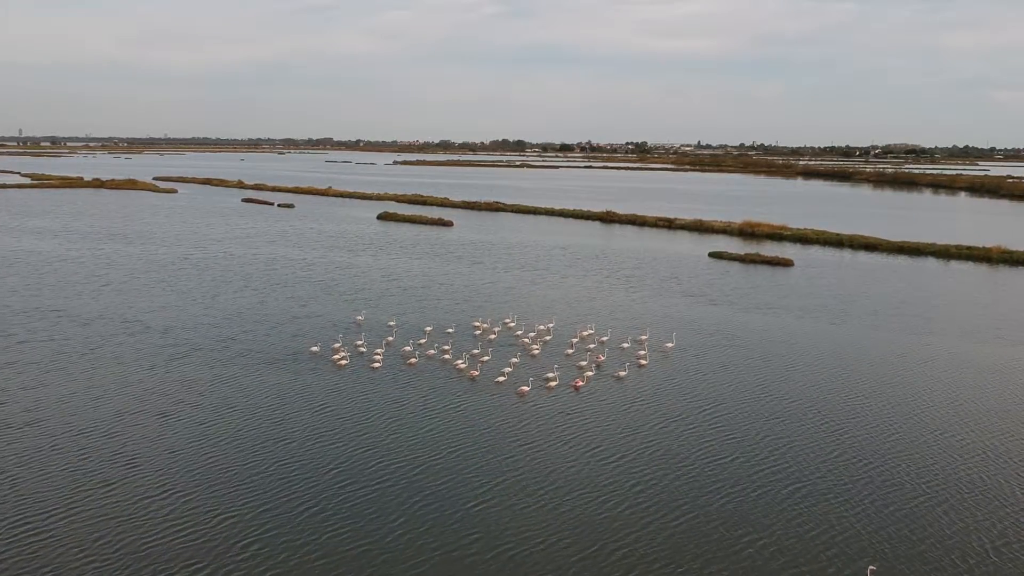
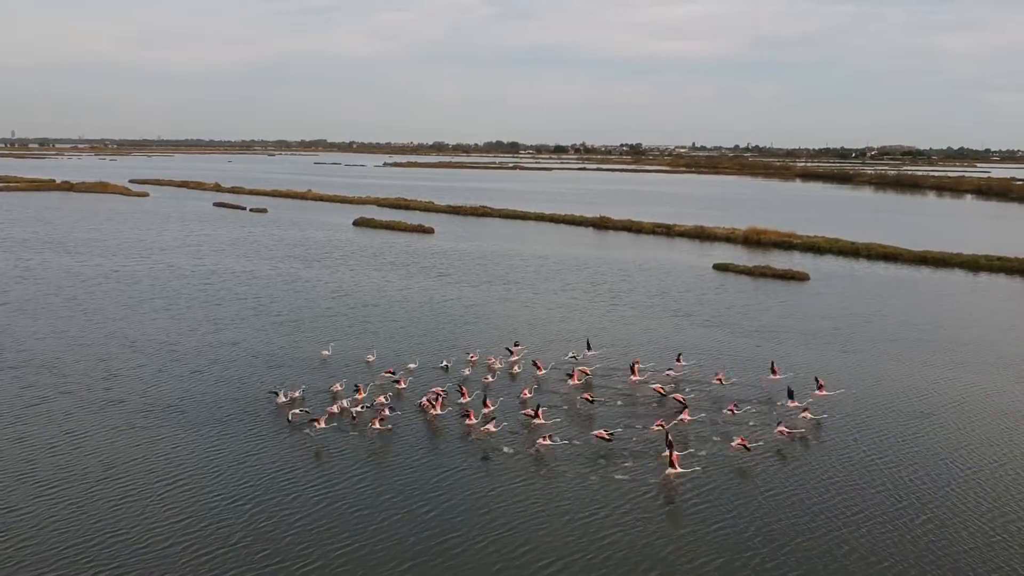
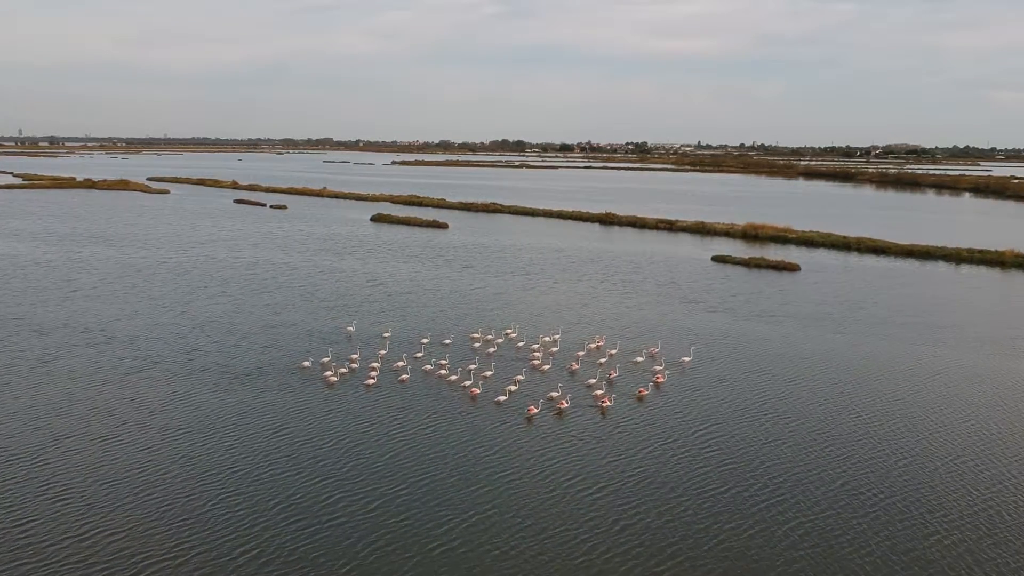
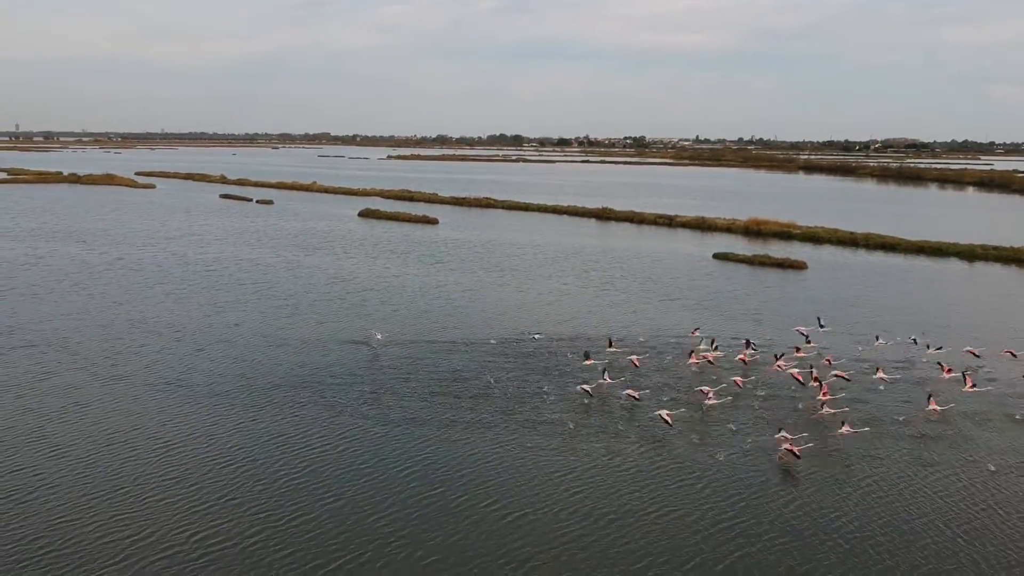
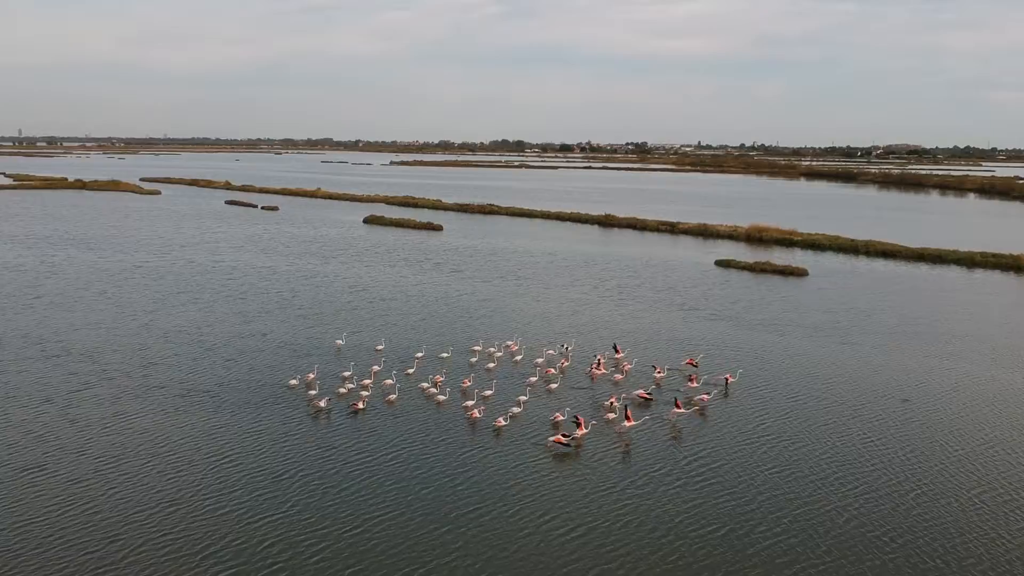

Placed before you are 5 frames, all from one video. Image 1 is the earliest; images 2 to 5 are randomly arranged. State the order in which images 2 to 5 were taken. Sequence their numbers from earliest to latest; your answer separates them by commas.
3, 5, 2, 4
